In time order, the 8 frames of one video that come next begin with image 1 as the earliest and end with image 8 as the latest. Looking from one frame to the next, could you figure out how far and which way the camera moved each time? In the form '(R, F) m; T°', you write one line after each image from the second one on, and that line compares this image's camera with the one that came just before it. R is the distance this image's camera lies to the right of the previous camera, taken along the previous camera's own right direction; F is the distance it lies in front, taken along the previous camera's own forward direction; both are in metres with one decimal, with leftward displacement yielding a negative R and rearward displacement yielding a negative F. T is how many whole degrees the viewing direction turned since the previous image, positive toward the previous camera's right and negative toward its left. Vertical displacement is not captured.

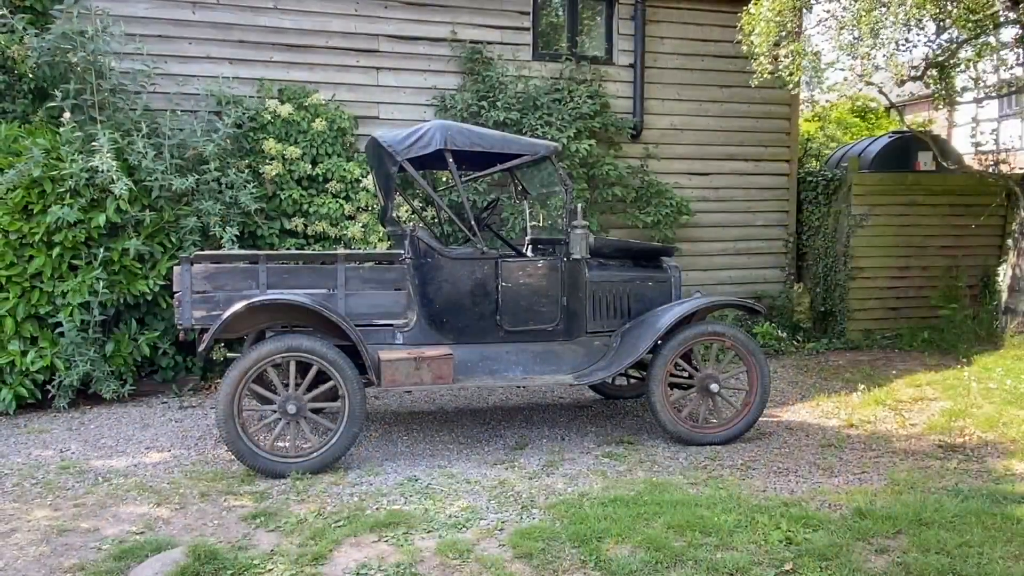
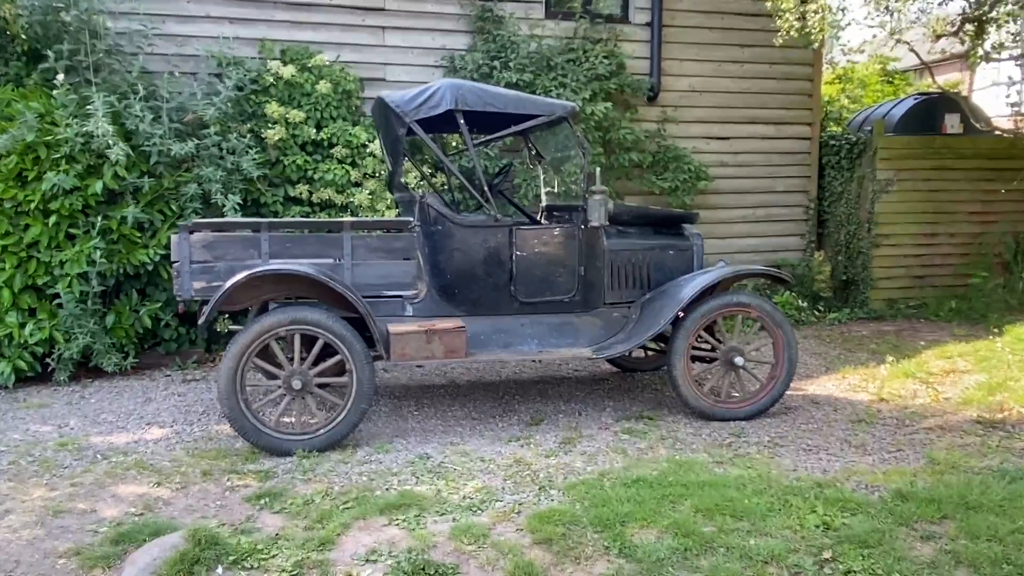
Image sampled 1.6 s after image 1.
(0.0, +0.2) m; -1°
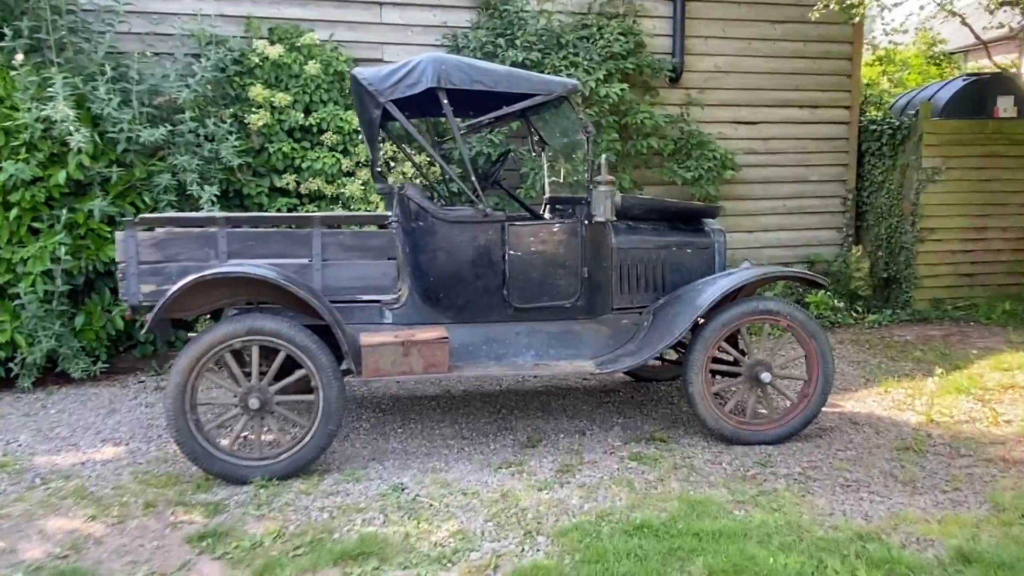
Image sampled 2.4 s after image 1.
(+0.2, +0.6) m; -2°
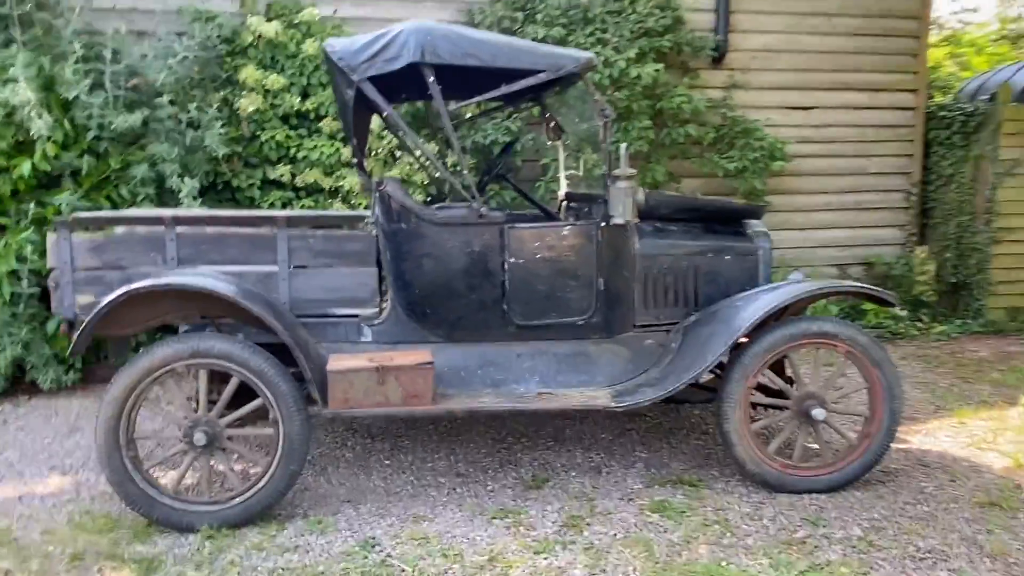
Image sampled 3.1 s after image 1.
(+0.2, +0.6) m; -3°
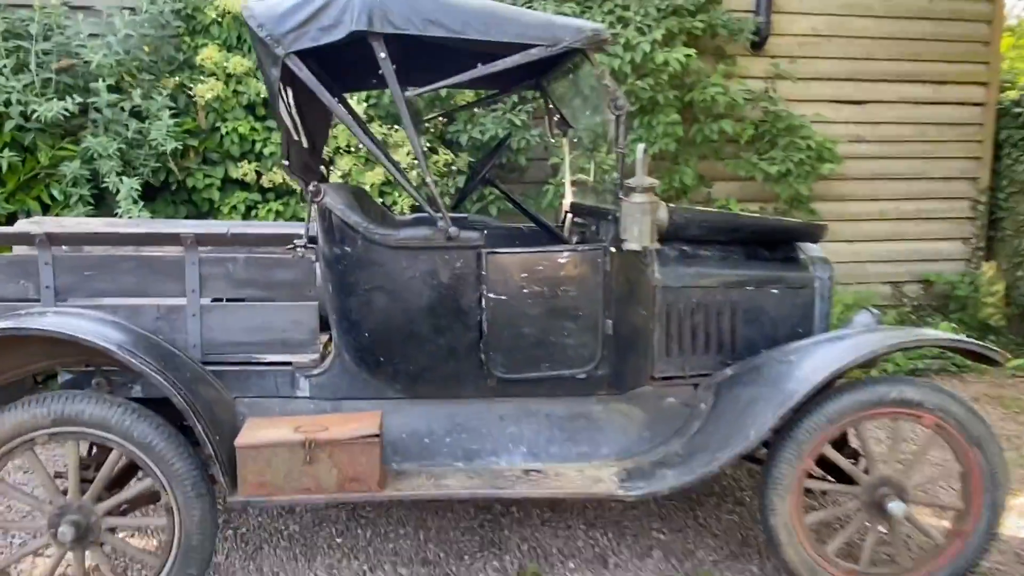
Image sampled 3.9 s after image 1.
(+0.1, +0.8) m; -2°
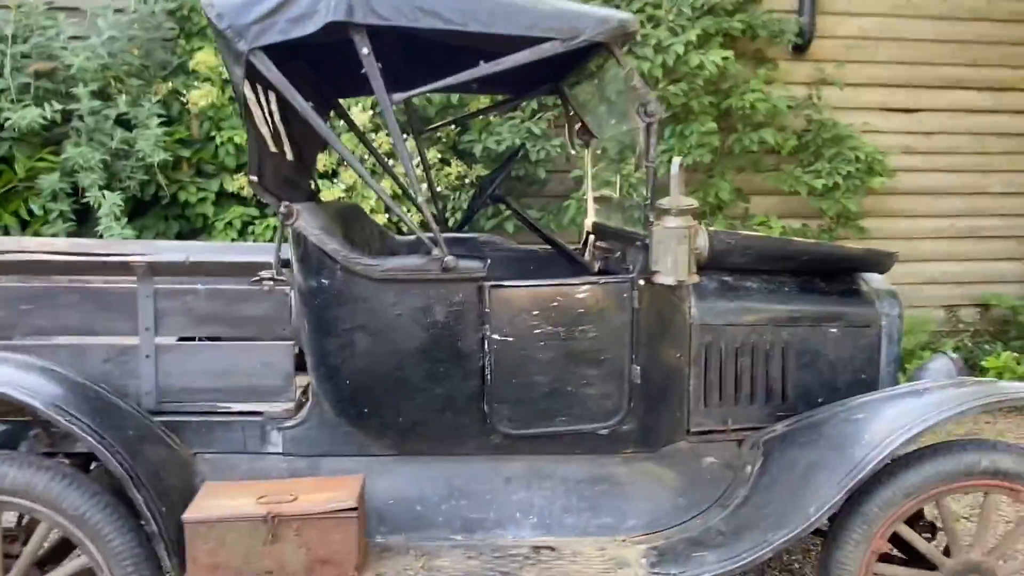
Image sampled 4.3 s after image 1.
(0.0, +0.4) m; -2°
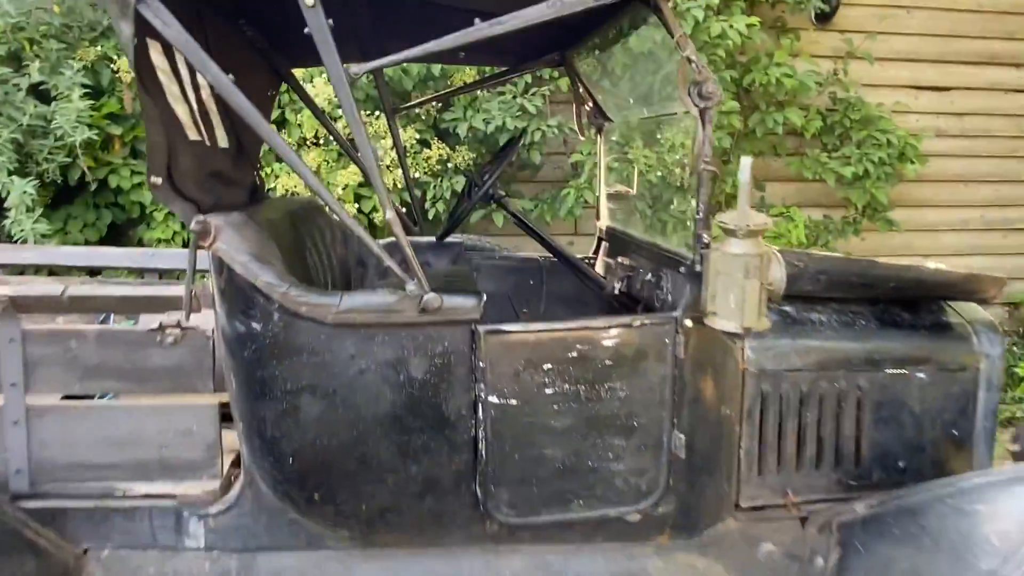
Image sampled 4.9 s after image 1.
(0.0, +0.6) m; +2°
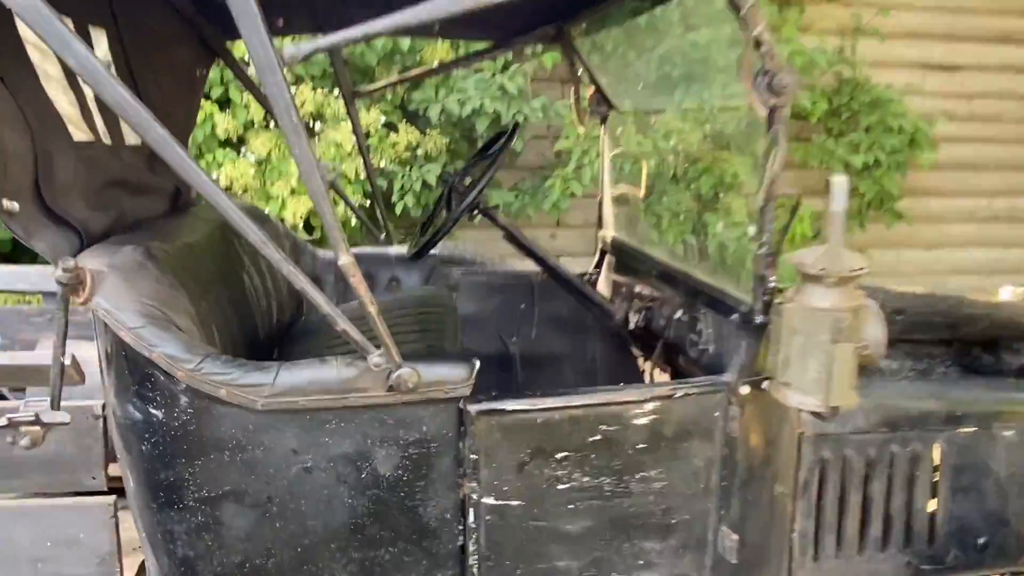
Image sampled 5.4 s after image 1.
(0.0, +0.4) m; +2°
